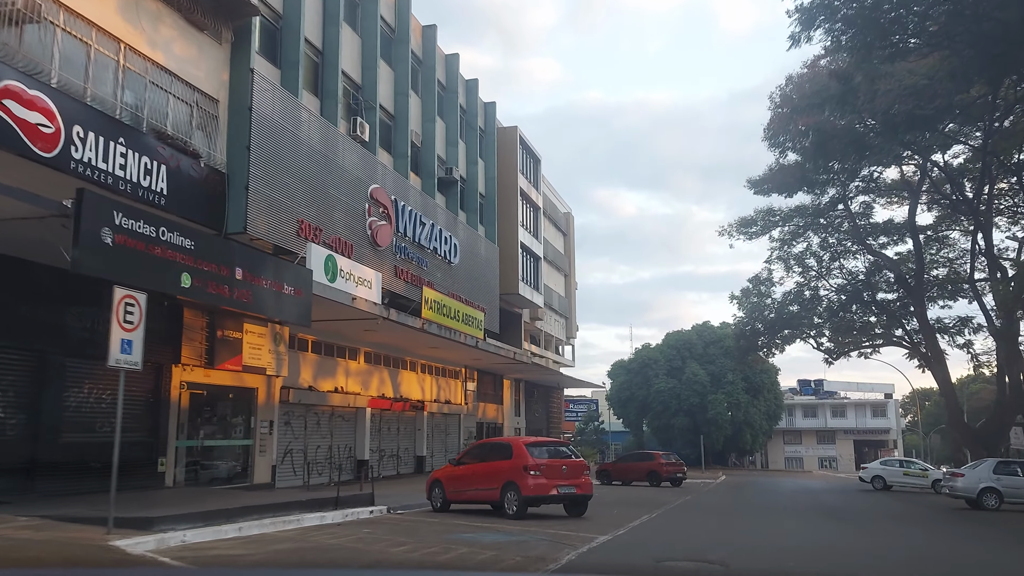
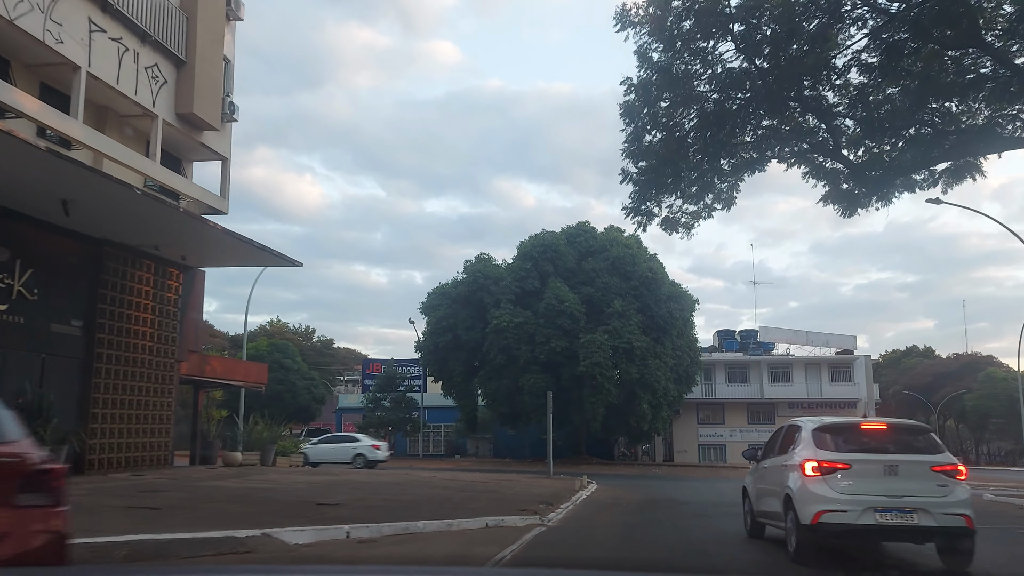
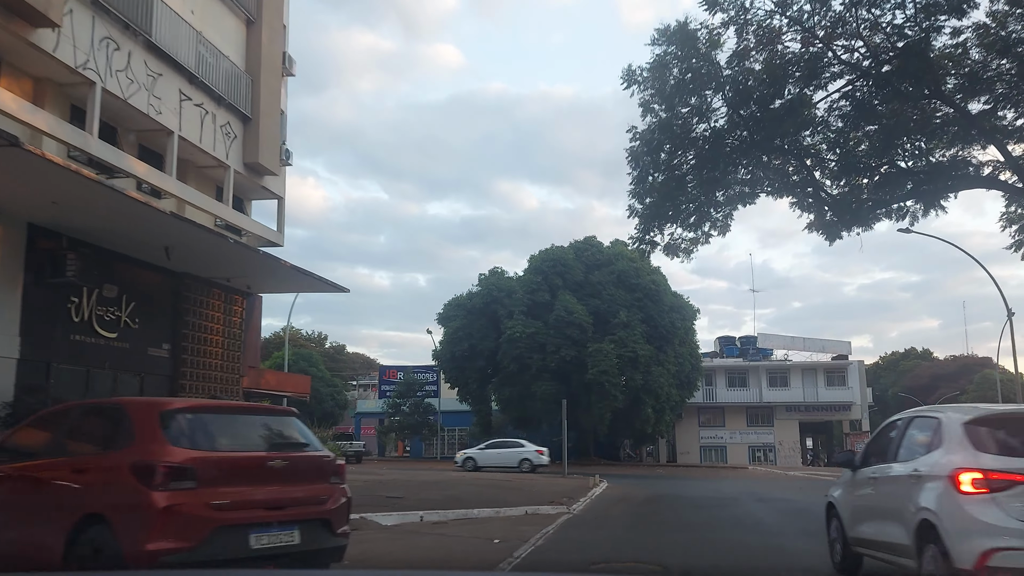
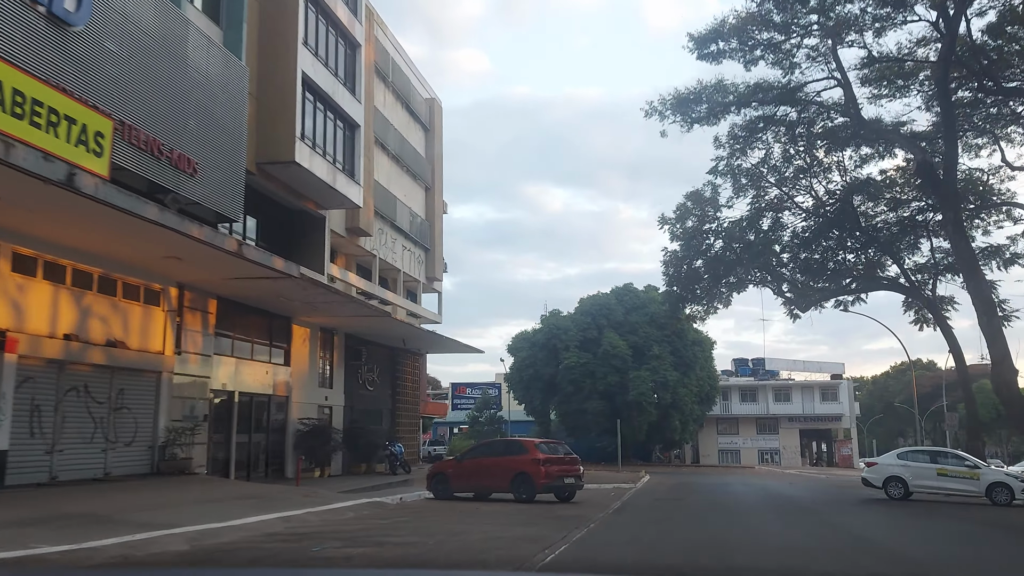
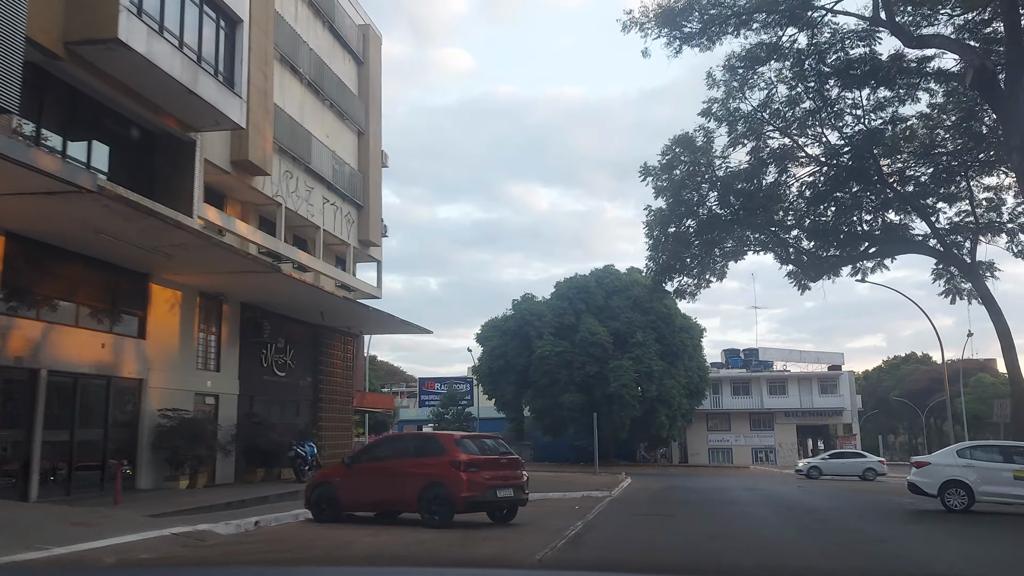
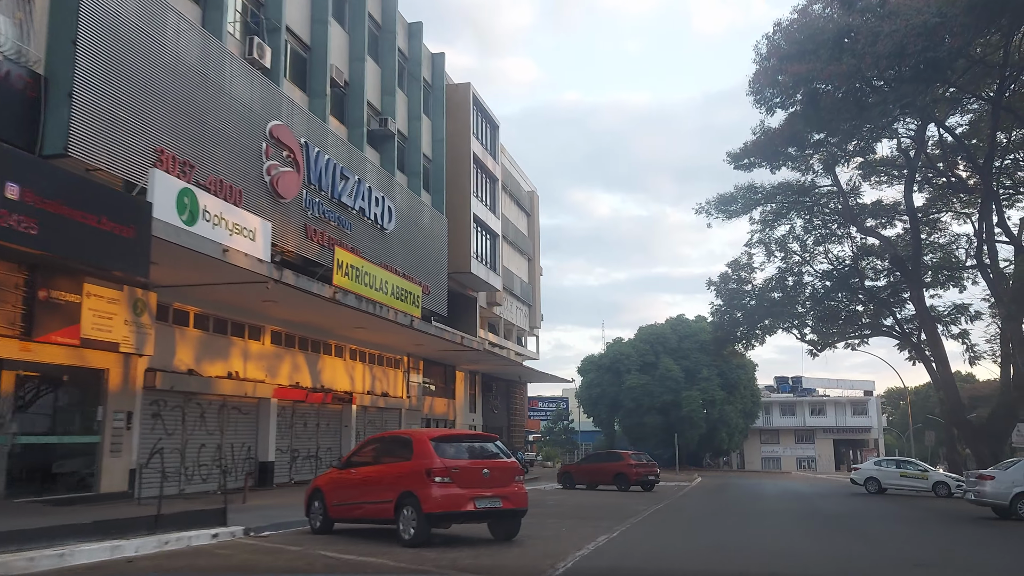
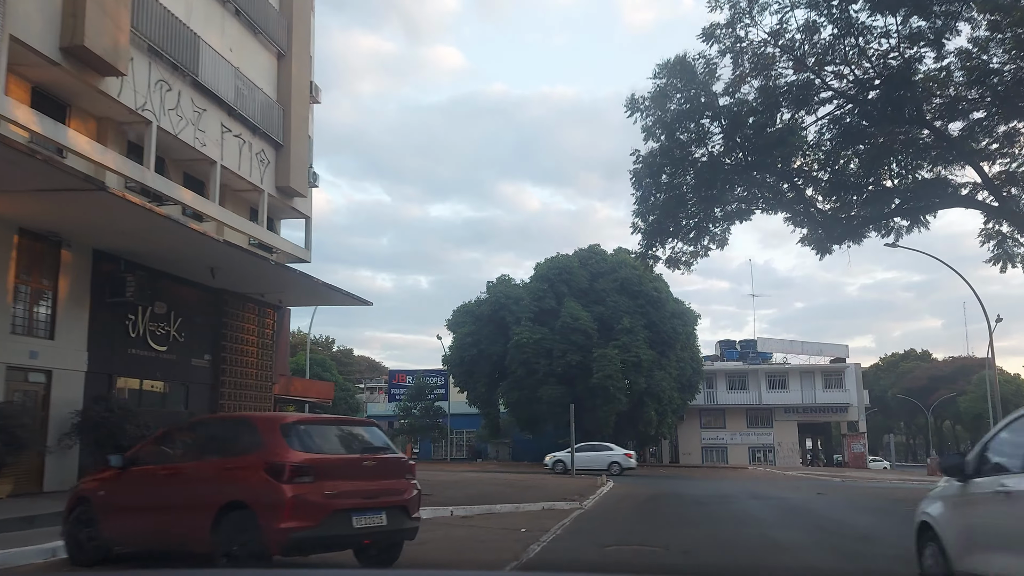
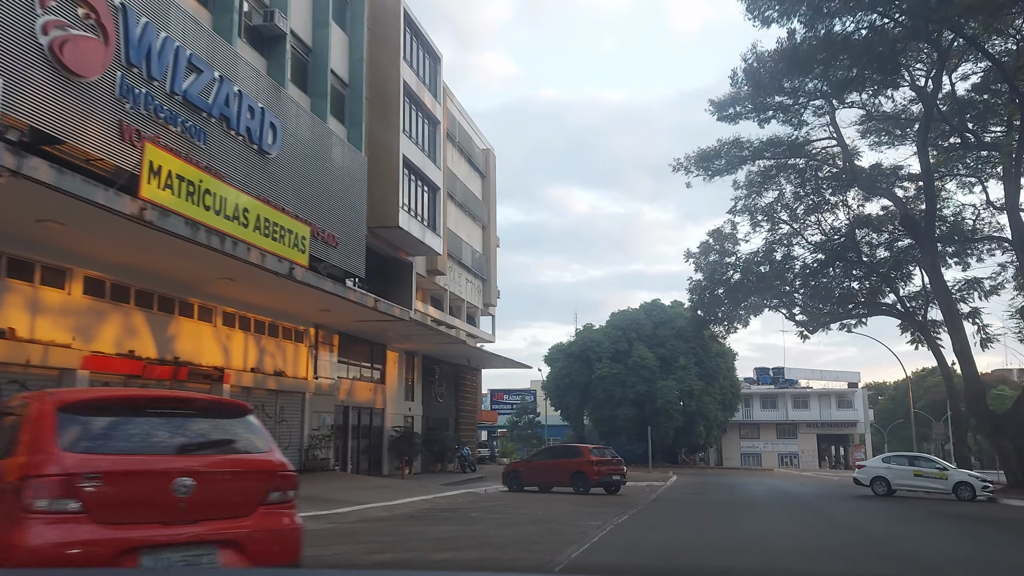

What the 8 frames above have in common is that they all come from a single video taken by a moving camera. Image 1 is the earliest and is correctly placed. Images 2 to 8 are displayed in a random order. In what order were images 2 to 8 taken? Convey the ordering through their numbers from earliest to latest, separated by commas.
6, 8, 4, 5, 7, 3, 2
